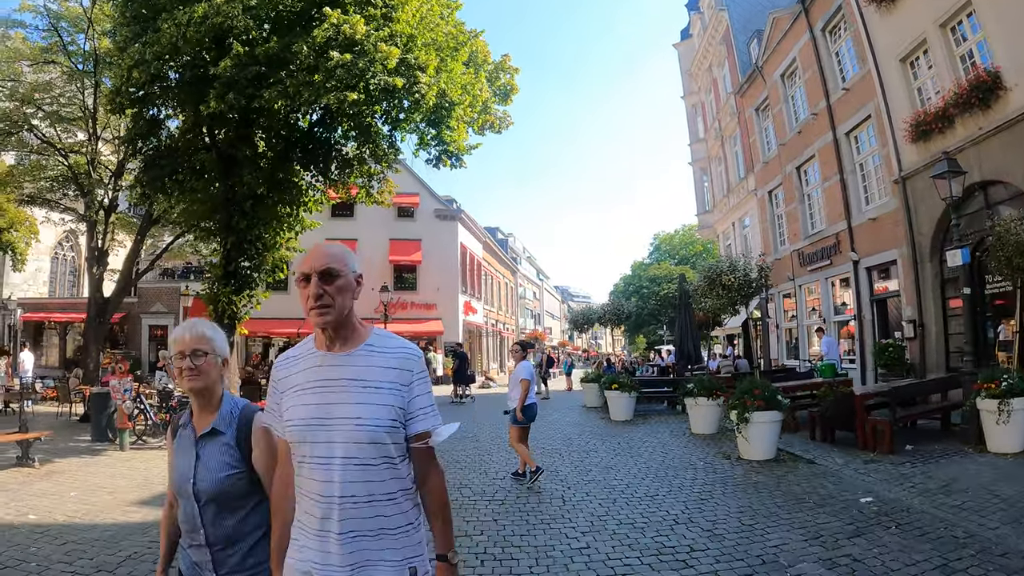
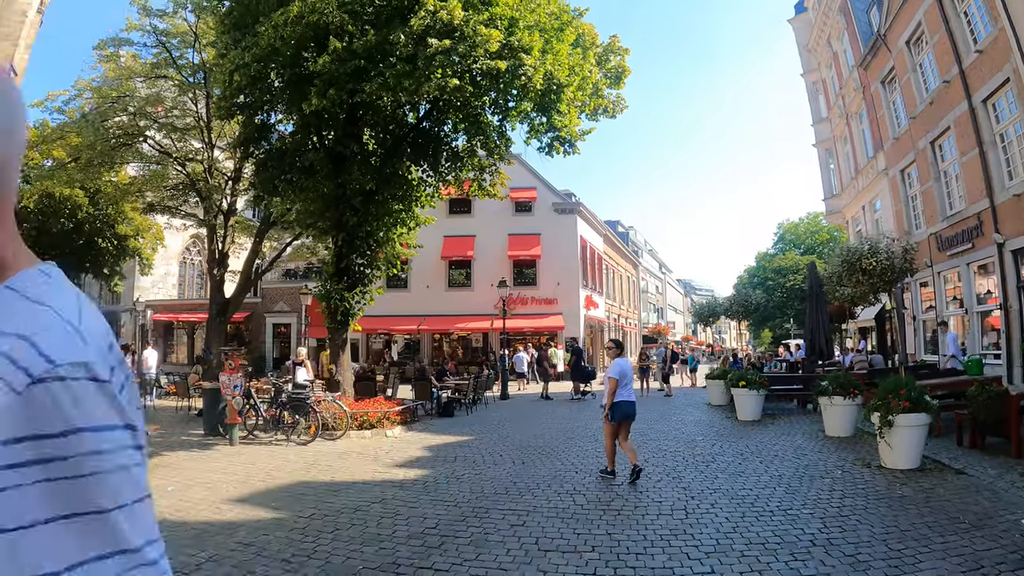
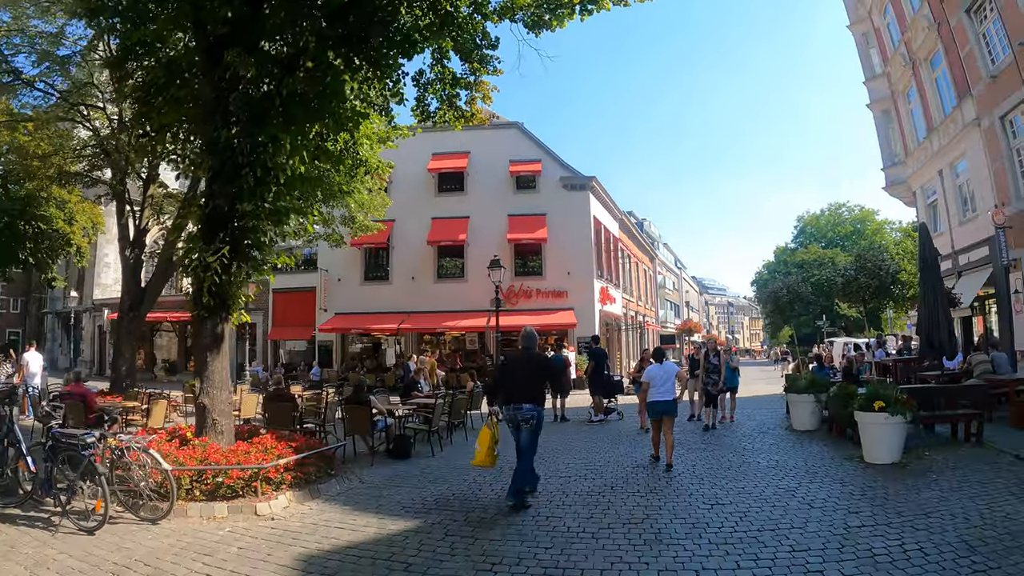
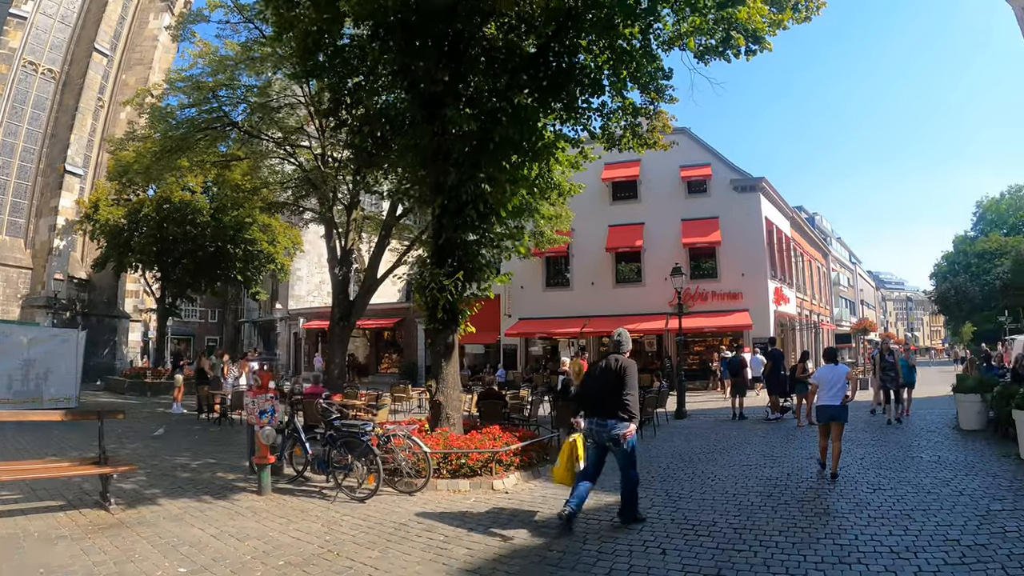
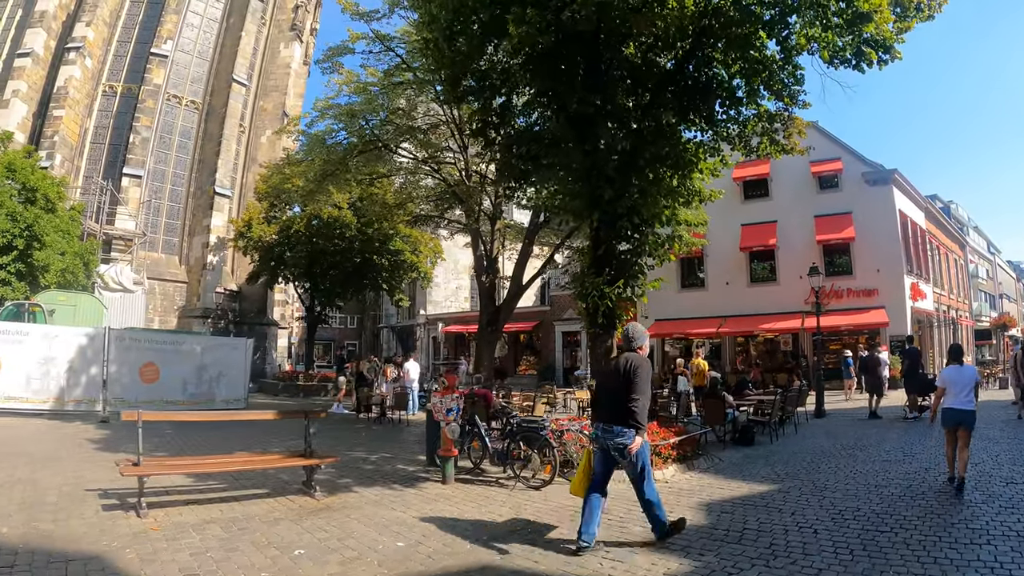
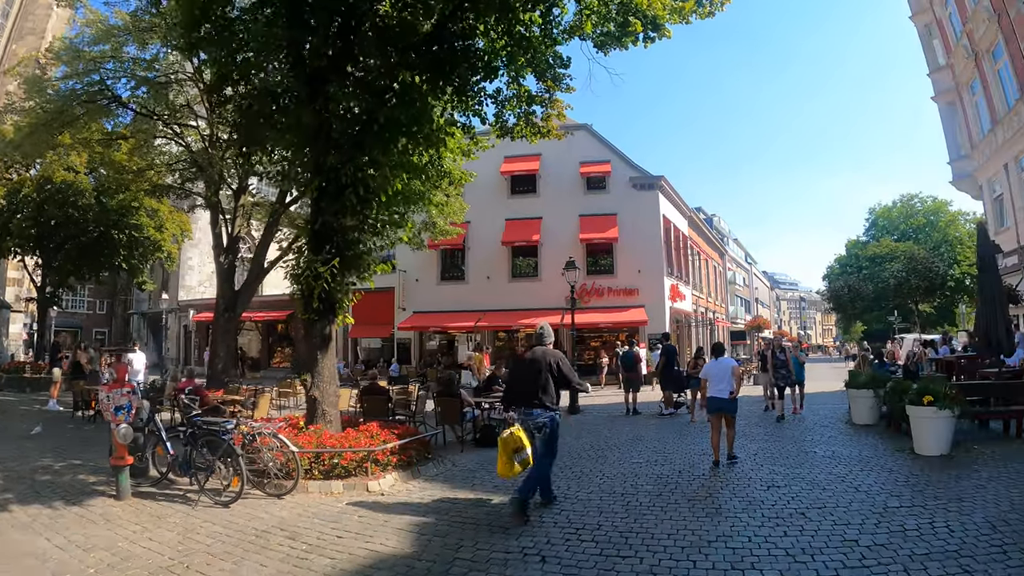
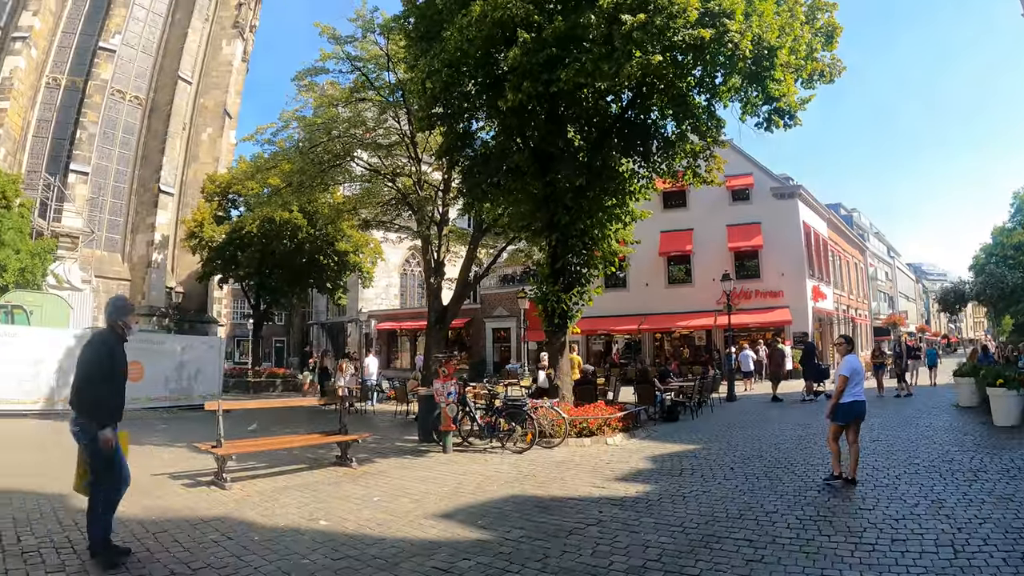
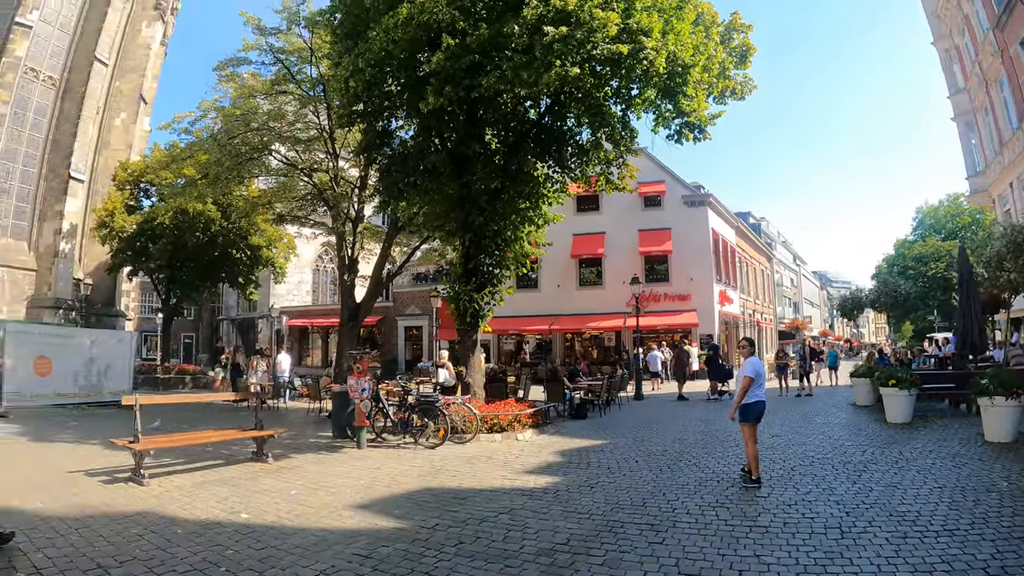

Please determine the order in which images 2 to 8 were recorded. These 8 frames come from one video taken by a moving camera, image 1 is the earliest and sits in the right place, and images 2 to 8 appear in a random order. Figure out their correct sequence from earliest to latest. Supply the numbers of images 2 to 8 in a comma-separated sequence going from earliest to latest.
2, 8, 7, 5, 4, 6, 3
